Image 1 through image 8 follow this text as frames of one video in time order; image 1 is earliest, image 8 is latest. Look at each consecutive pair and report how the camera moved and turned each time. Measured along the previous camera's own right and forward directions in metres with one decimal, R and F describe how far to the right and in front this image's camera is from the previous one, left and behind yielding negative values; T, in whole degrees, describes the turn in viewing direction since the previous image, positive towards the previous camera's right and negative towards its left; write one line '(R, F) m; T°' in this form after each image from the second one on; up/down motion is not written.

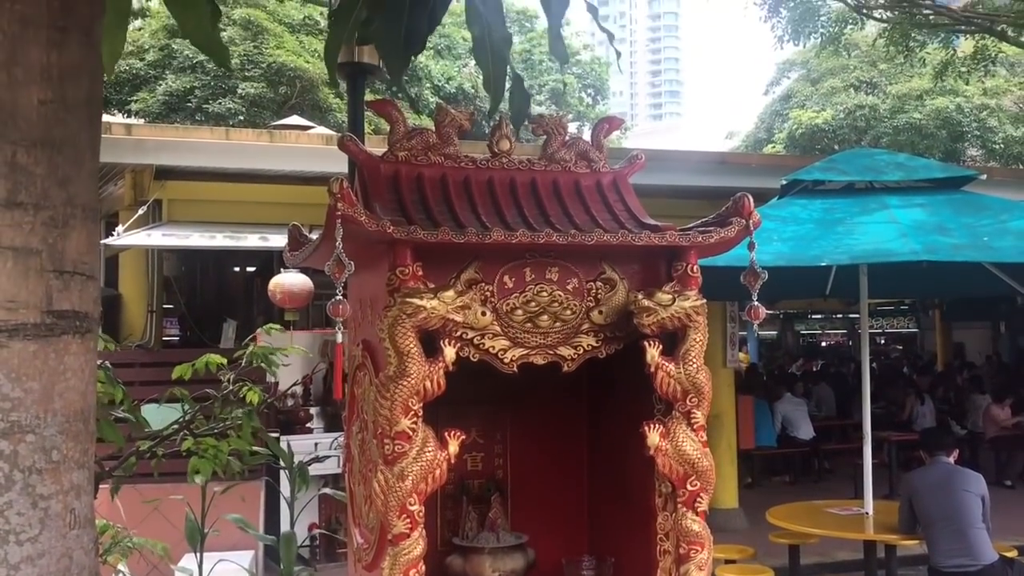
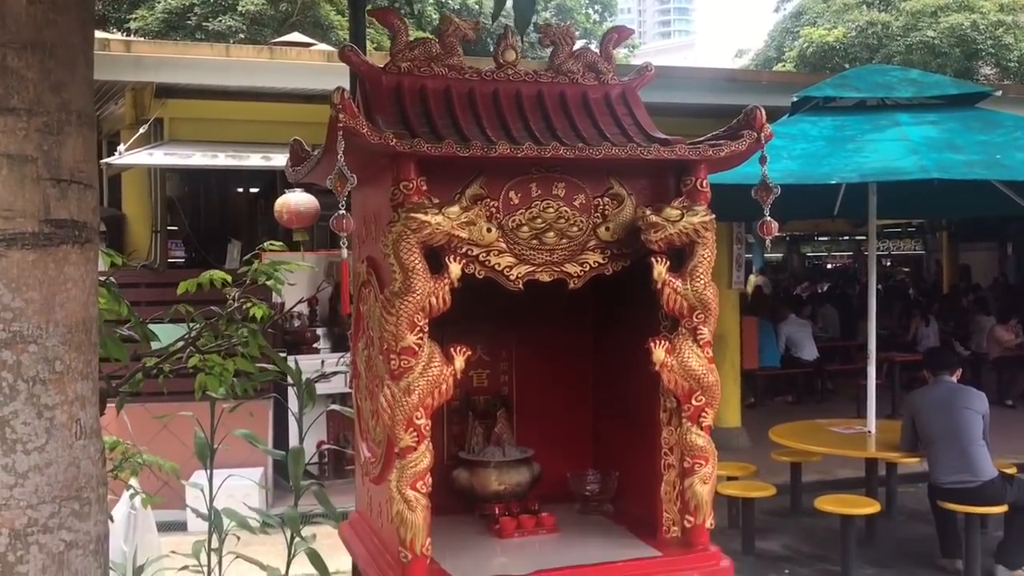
(0.0, 0.0) m; 0°
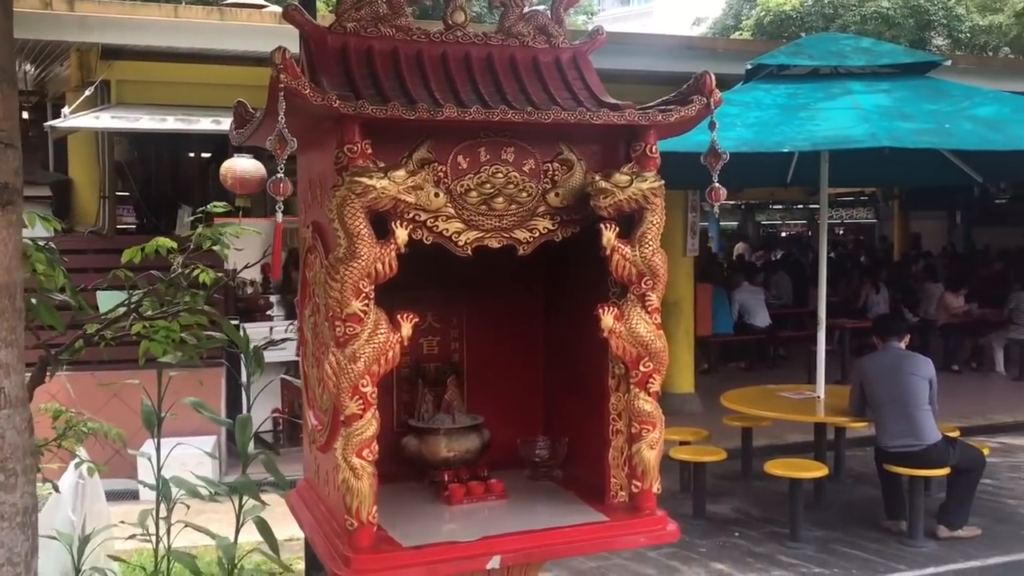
(0.0, 0.0) m; +2°
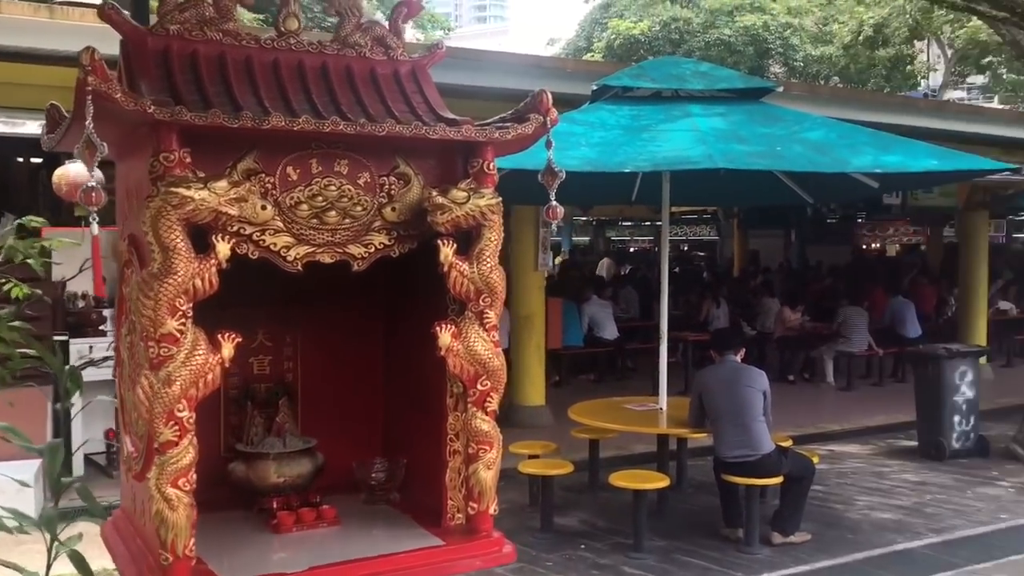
(0.0, +0.1) m; +8°
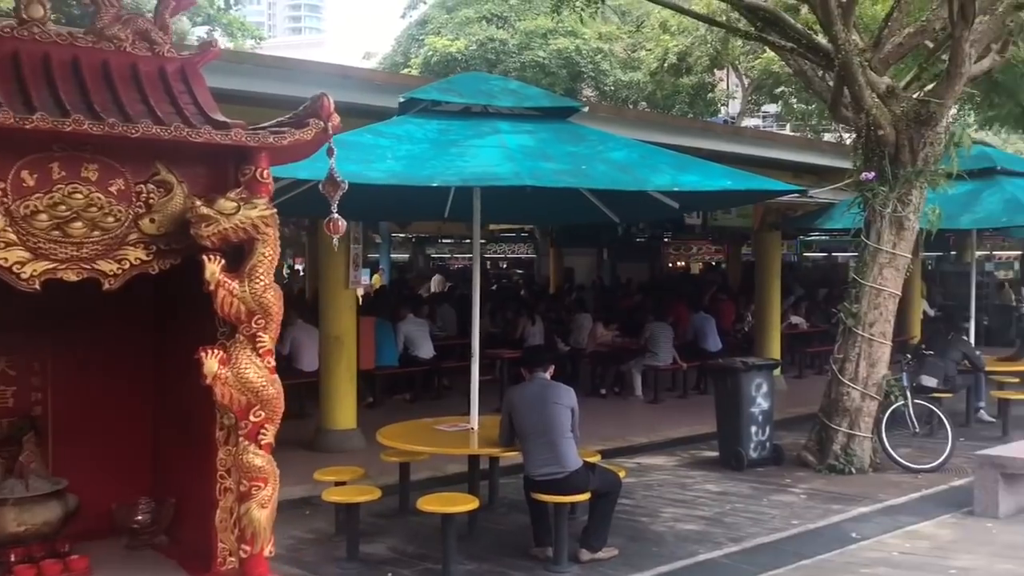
(+0.1, +0.1) m; +11°
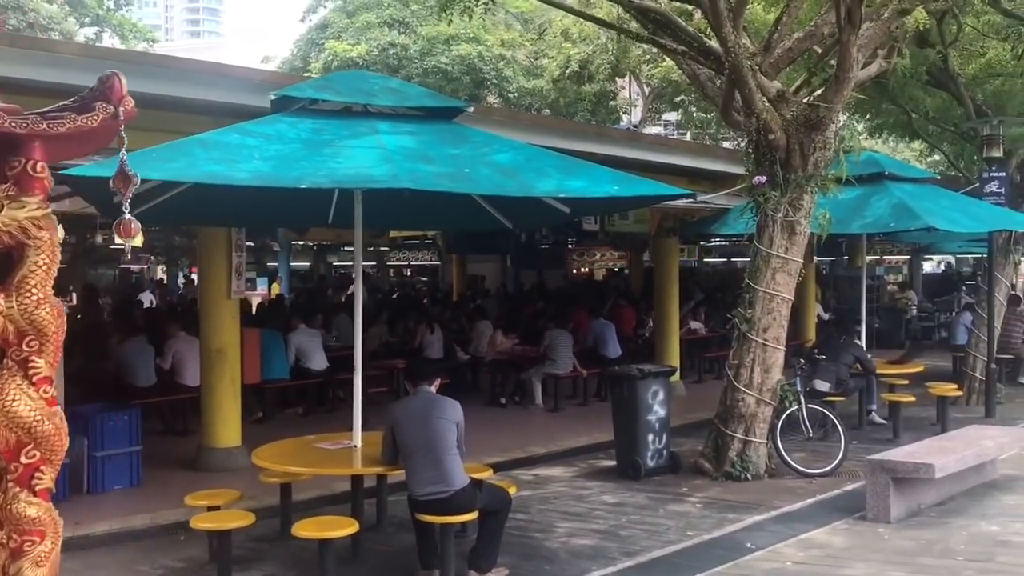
(+0.1, +0.3) m; +5°
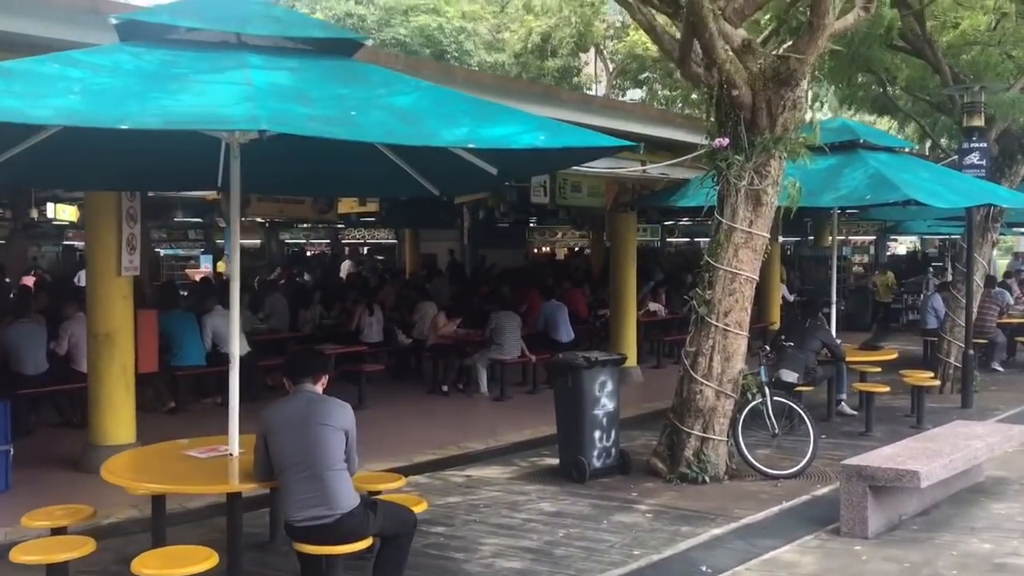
(+0.3, +1.0) m; +2°
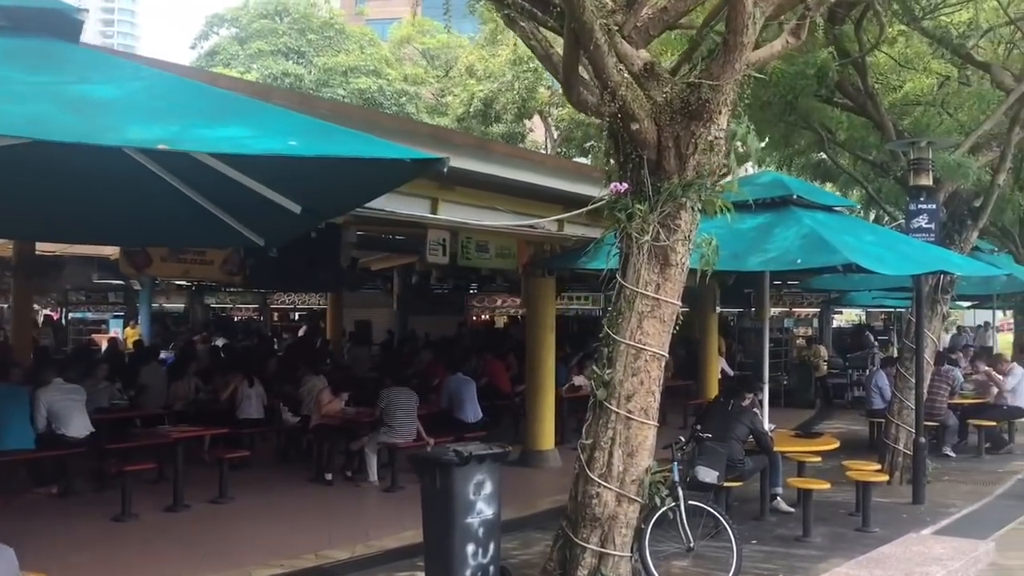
(+0.6, +1.4) m; +3°
